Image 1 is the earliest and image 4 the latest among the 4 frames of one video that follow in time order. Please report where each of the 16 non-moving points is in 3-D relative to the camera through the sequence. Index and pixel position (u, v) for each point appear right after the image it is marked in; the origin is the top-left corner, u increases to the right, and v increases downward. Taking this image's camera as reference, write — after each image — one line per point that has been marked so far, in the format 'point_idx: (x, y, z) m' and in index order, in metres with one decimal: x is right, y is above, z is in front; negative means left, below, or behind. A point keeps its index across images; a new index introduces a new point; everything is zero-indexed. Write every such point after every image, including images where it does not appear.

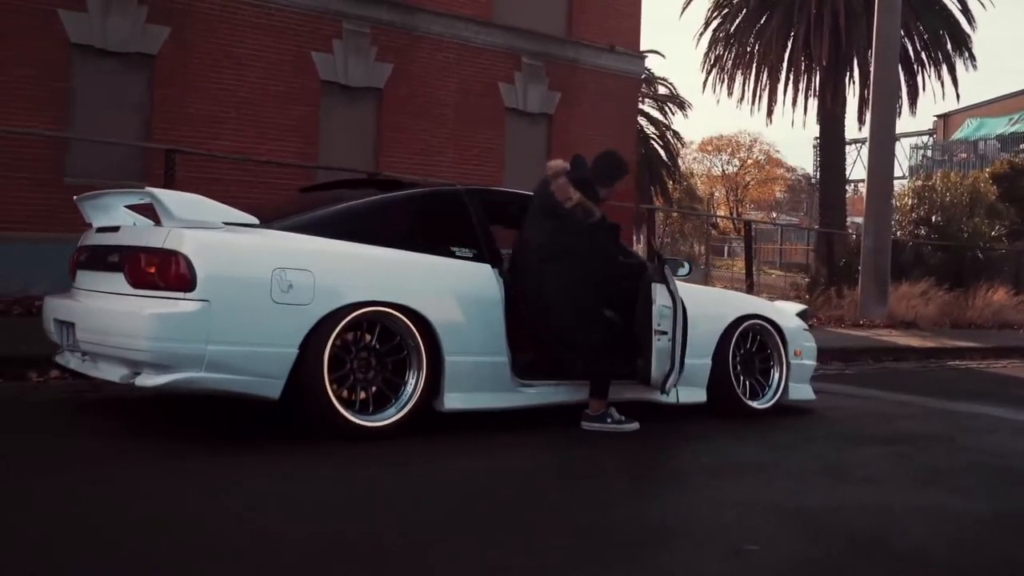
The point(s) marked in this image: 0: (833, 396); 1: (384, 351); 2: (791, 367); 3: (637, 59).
0: (+2.7, -0.9, +8.8) m
1: (-0.7, -0.3, +5.5) m
2: (+2.0, -0.5, +7.4) m
3: (+2.3, +3.8, +18.0) m
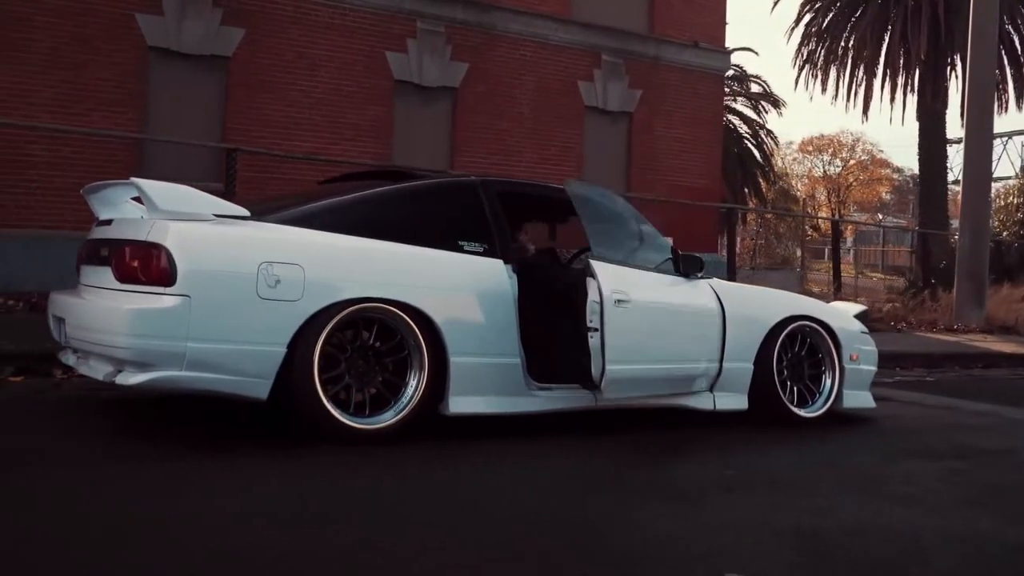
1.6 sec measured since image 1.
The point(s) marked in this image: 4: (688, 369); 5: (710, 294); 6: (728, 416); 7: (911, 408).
0: (+3.1, -0.9, +8.2) m
1: (-0.6, -0.3, +5.2) m
2: (+2.2, -0.5, +6.9) m
3: (+3.5, +3.8, +17.4) m
4: (+1.0, -0.5, +6.2) m
5: (+1.2, 0.0, +6.4) m
6: (+1.4, -0.8, +6.9) m
7: (+3.0, -0.9, +8.1) m
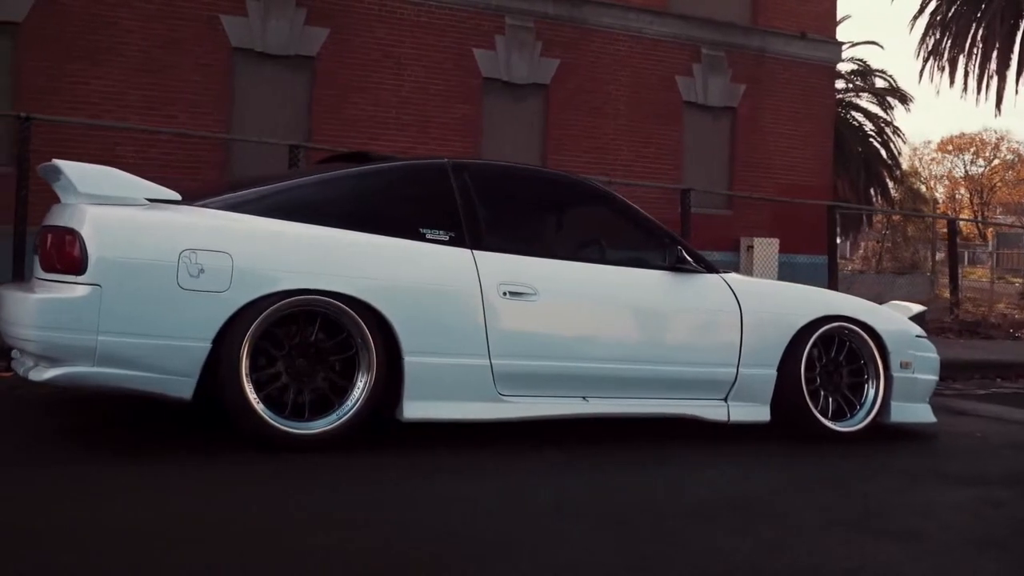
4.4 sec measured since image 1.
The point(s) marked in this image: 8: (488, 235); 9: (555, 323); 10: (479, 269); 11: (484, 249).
0: (+3.2, -0.9, +7.2) m
1: (-0.8, -0.3, +4.7) m
2: (+2.2, -0.5, +6.0) m
3: (+4.8, +3.8, +16.3) m
4: (+0.9, -0.4, +5.5) m
5: (+1.1, 0.0, +5.6) m
6: (+1.4, -0.8, +6.2) m
7: (+3.1, -0.9, +7.1) m
8: (-0.1, +0.3, +5.2) m
9: (+0.2, -0.2, +5.2) m
10: (-0.2, +0.1, +5.0) m
11: (-0.1, +0.2, +5.1) m
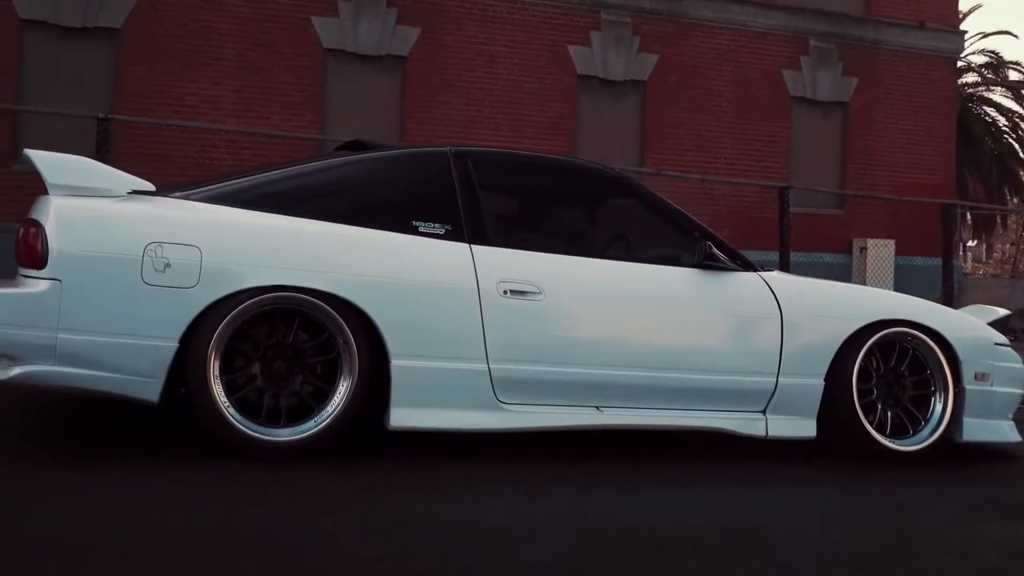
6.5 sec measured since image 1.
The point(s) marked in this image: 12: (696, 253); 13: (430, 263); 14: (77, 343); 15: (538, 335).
0: (+3.5, -0.9, +6.4) m
1: (-0.8, -0.3, +4.4) m
2: (+2.3, -0.5, +5.3) m
3: (+6.1, +3.7, +15.3) m
4: (+1.0, -0.4, +5.0) m
5: (+1.2, 0.0, +5.1) m
6: (+1.5, -0.8, +5.6) m
7: (+3.4, -0.9, +6.3) m
8: (-0.1, +0.3, +4.8) m
9: (+0.2, -0.2, +4.7) m
10: (-0.1, +0.1, +4.6) m
11: (-0.1, +0.2, +4.7) m
12: (+0.9, +0.2, +5.1) m
13: (-0.3, +0.1, +4.6) m
14: (-1.7, -0.2, +4.1) m
15: (+0.1, -0.2, +4.7) m
